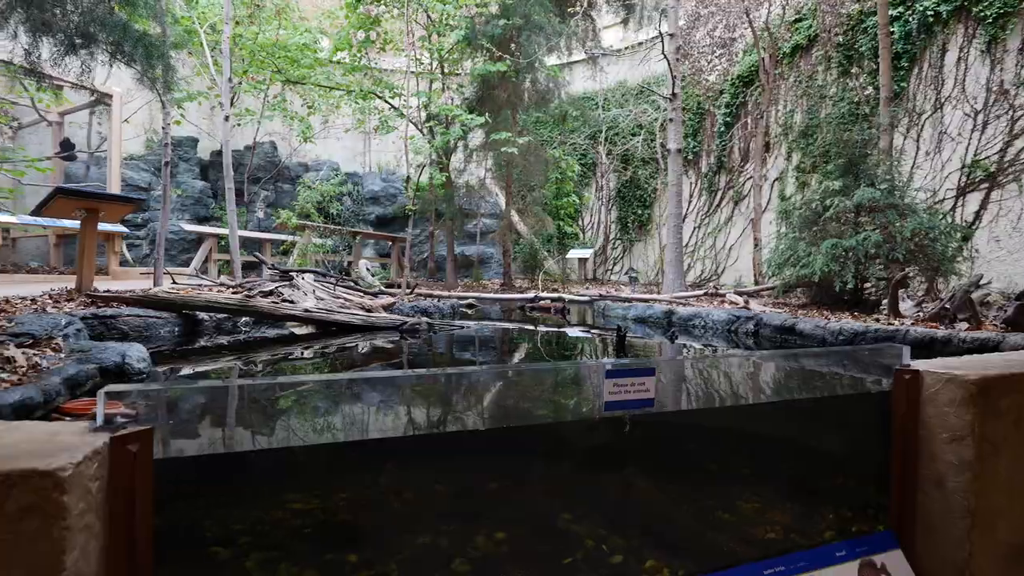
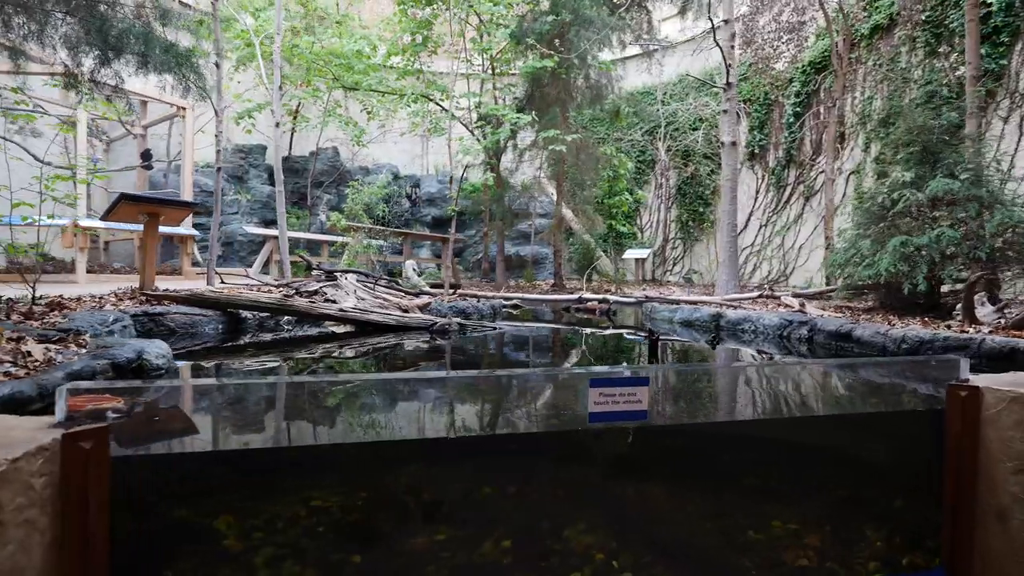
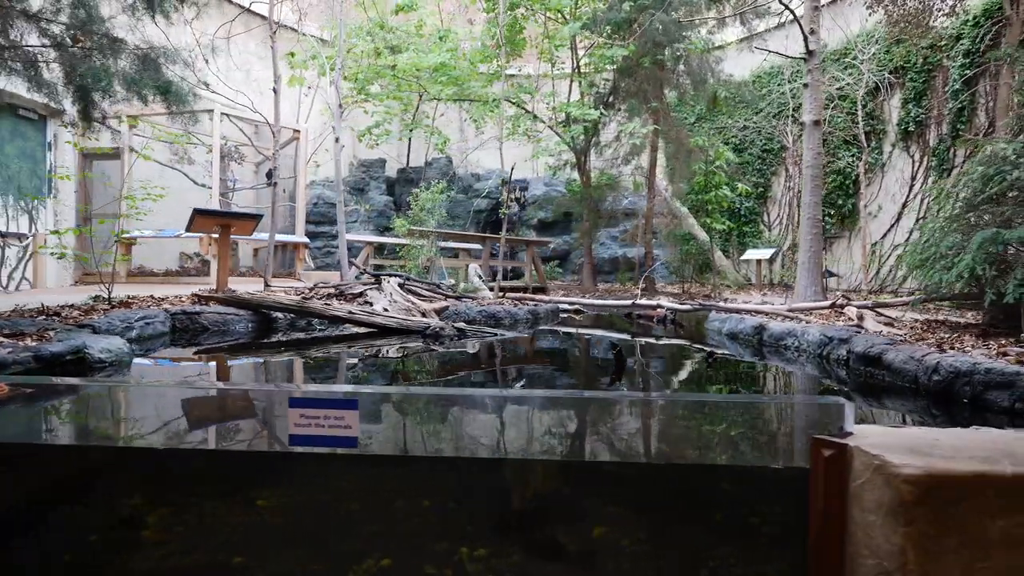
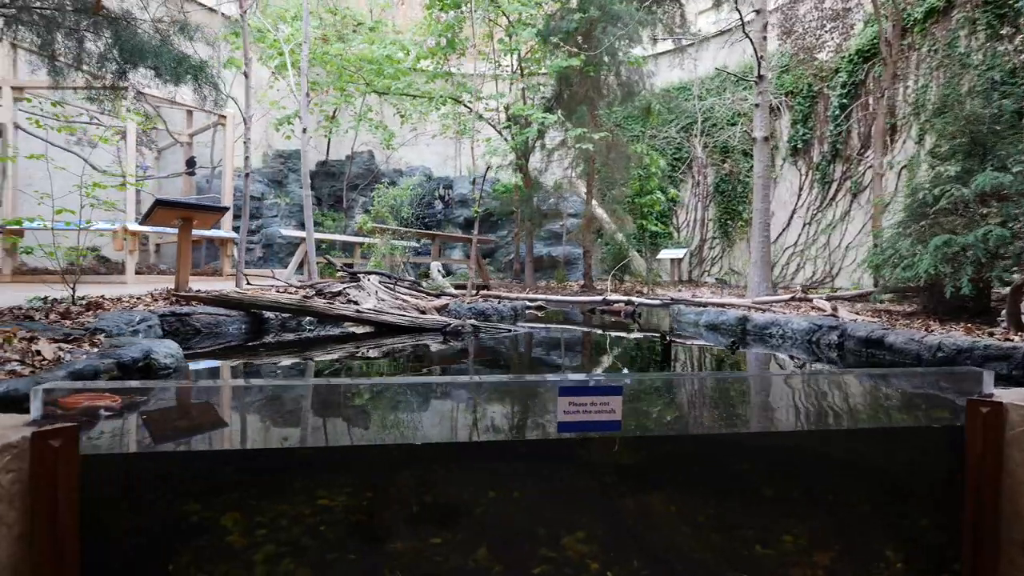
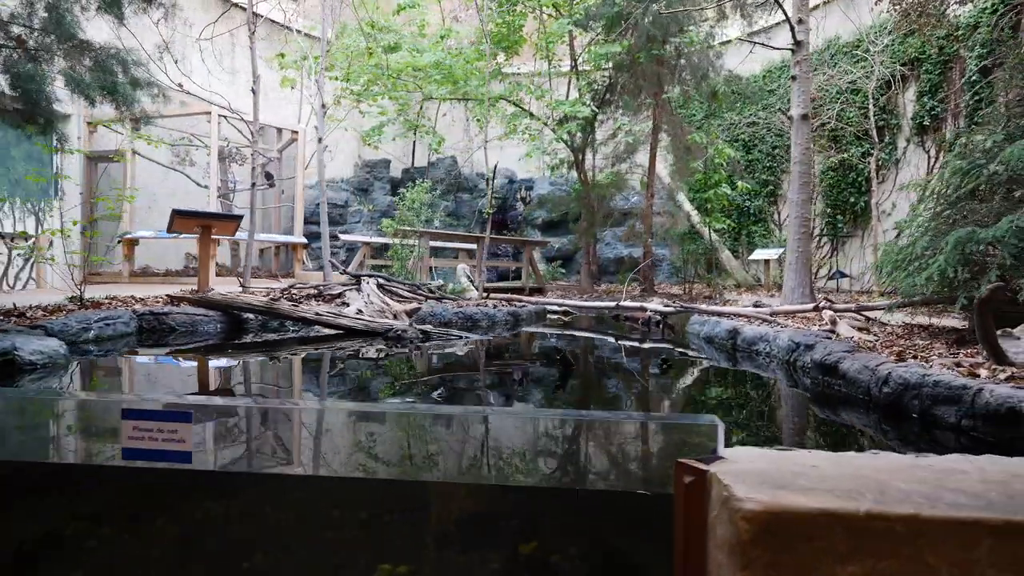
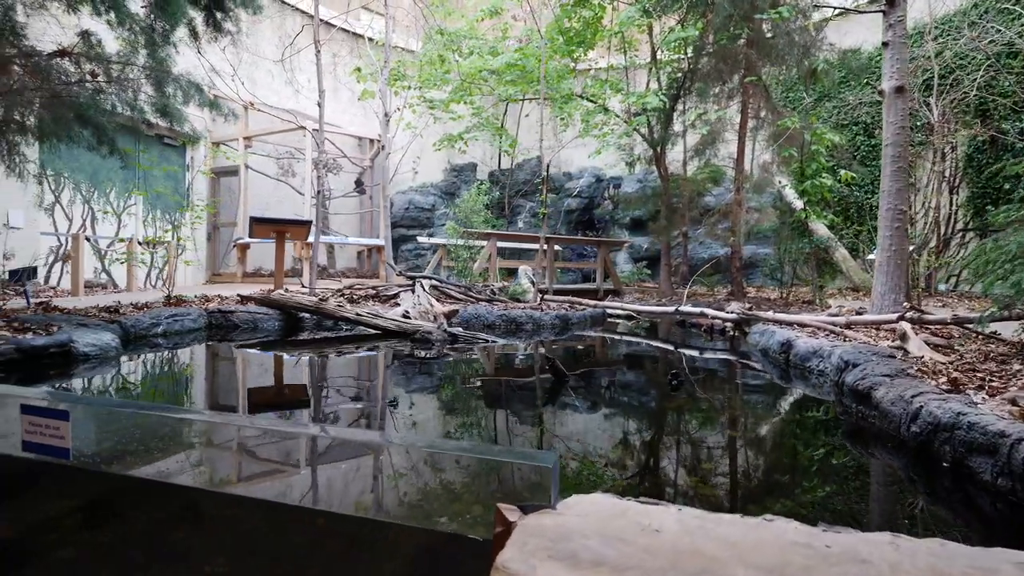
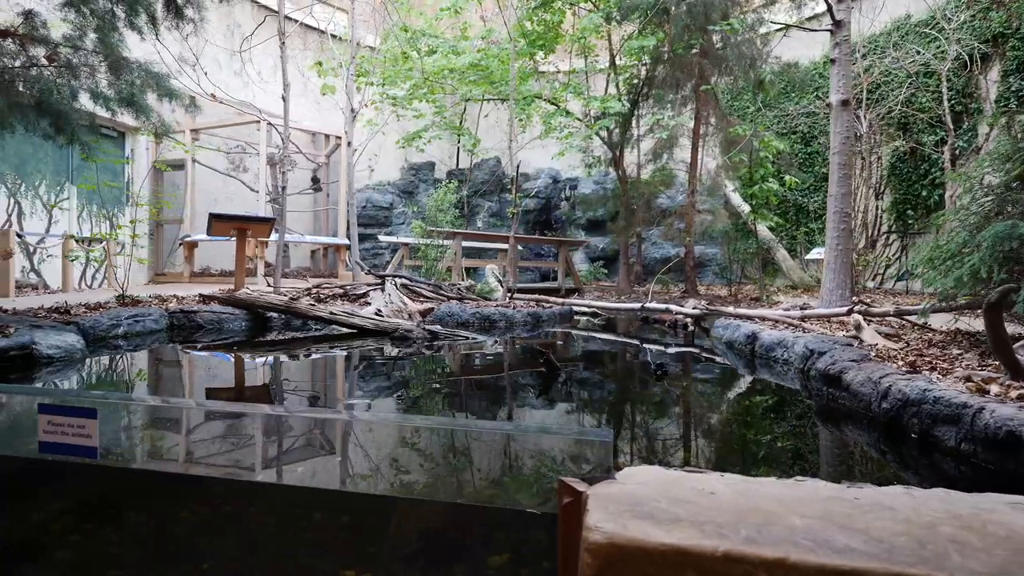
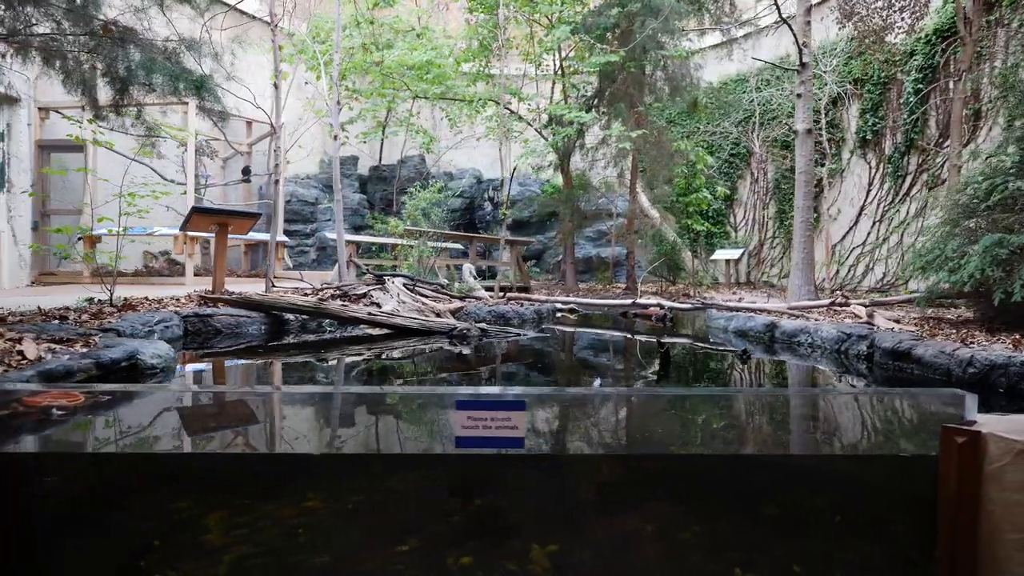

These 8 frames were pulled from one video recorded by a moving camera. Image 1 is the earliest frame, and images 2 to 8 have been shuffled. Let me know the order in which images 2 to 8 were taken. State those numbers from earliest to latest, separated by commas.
2, 4, 8, 3, 5, 7, 6
